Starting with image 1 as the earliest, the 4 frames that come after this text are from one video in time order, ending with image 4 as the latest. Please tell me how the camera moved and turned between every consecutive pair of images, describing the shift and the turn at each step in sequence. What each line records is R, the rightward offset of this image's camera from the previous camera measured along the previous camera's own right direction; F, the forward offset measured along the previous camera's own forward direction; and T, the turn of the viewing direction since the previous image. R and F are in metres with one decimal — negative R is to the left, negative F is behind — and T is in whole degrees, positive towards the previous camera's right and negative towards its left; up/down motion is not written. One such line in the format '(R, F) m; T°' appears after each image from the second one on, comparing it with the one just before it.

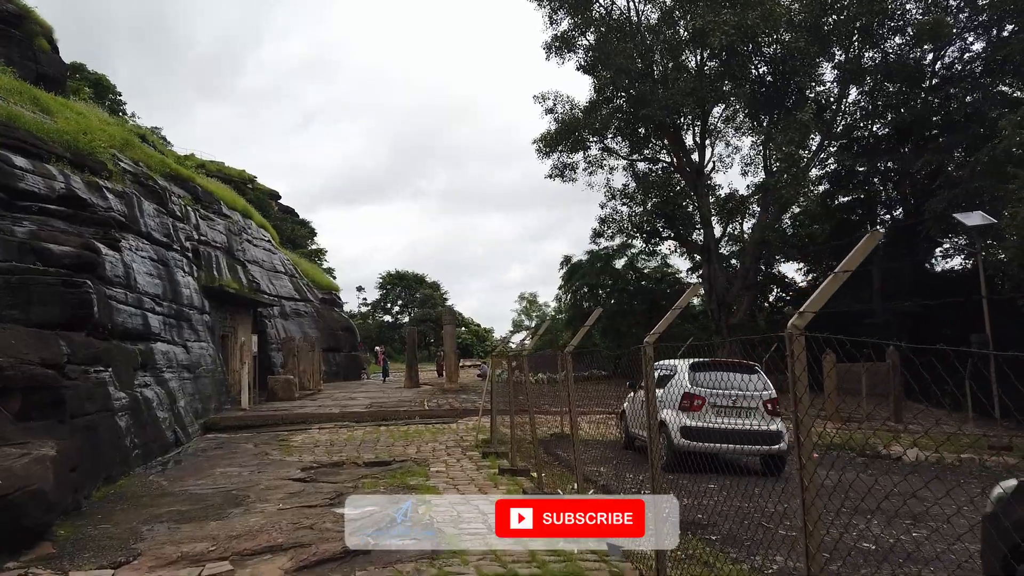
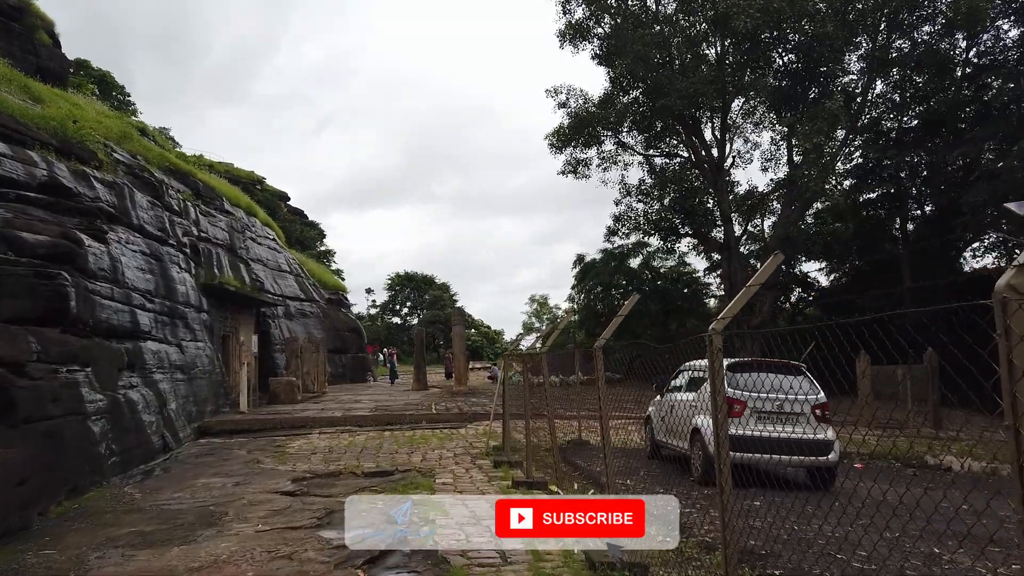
(-0.1, +0.8) m; -1°
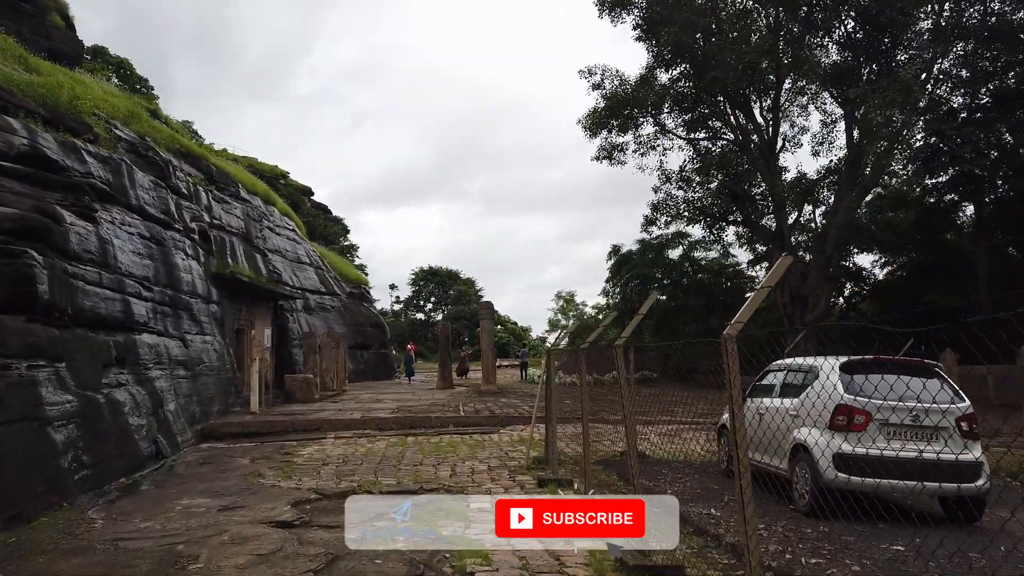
(-0.2, +1.4) m; -2°
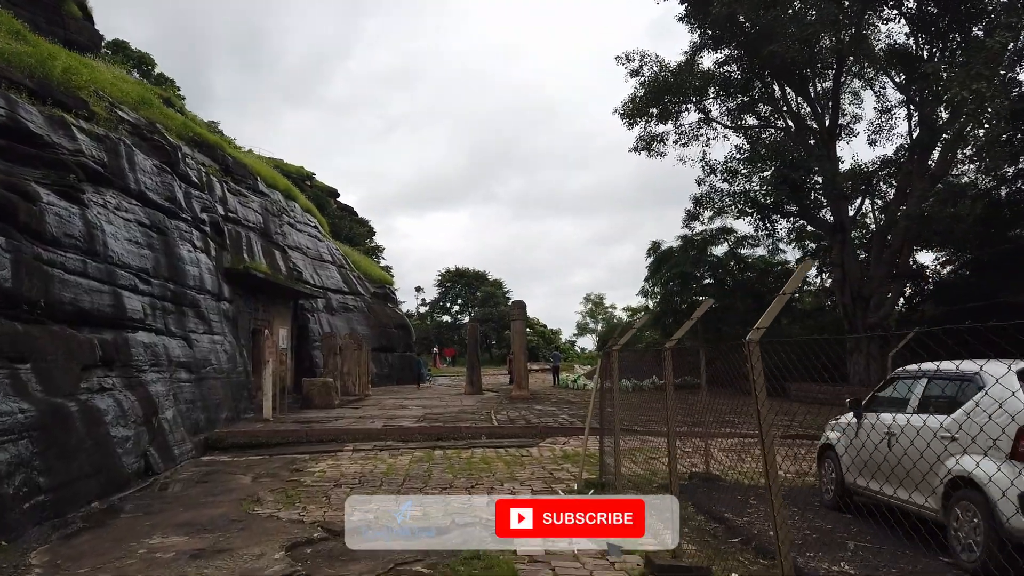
(-0.2, +1.3) m; -2°
